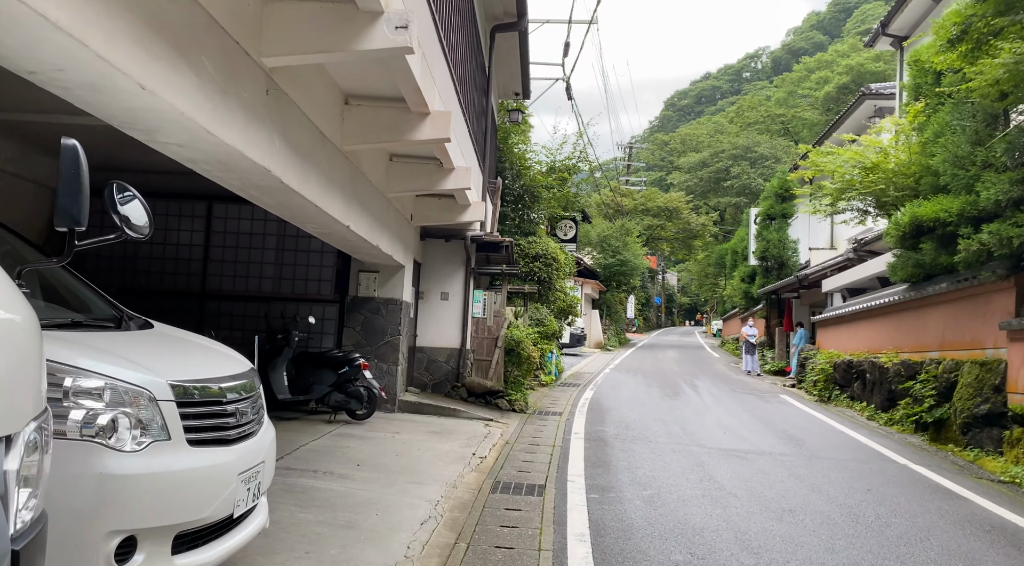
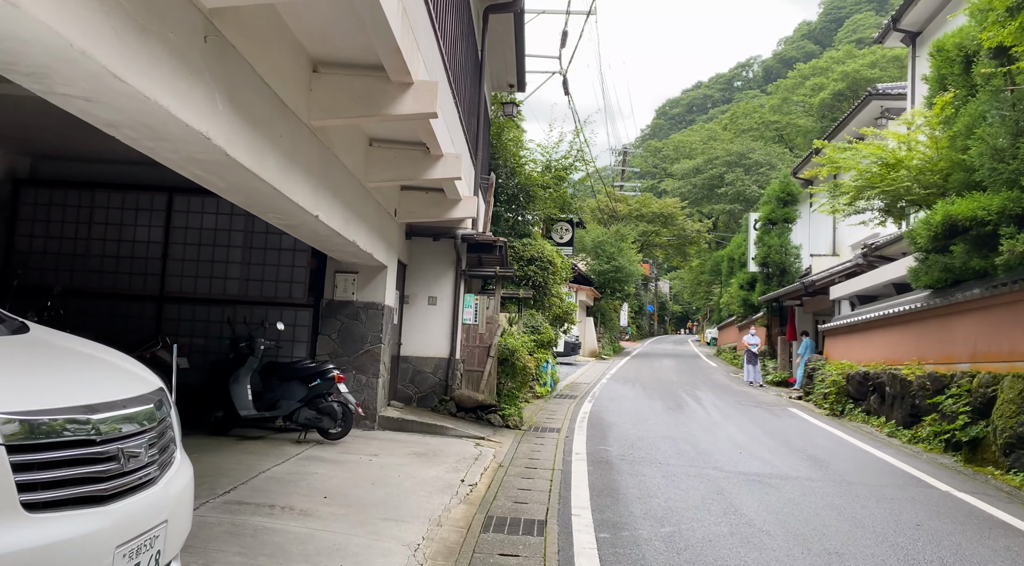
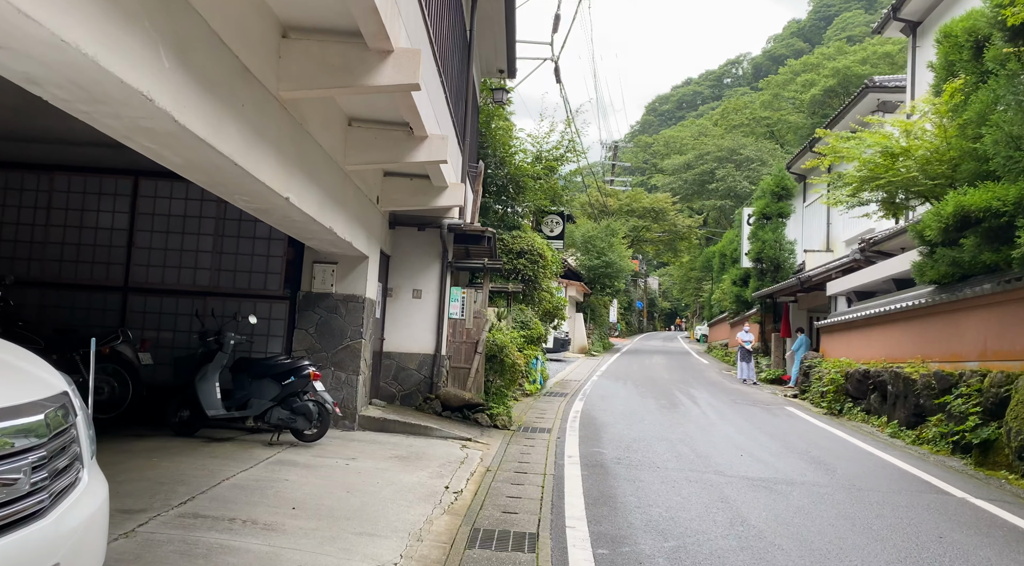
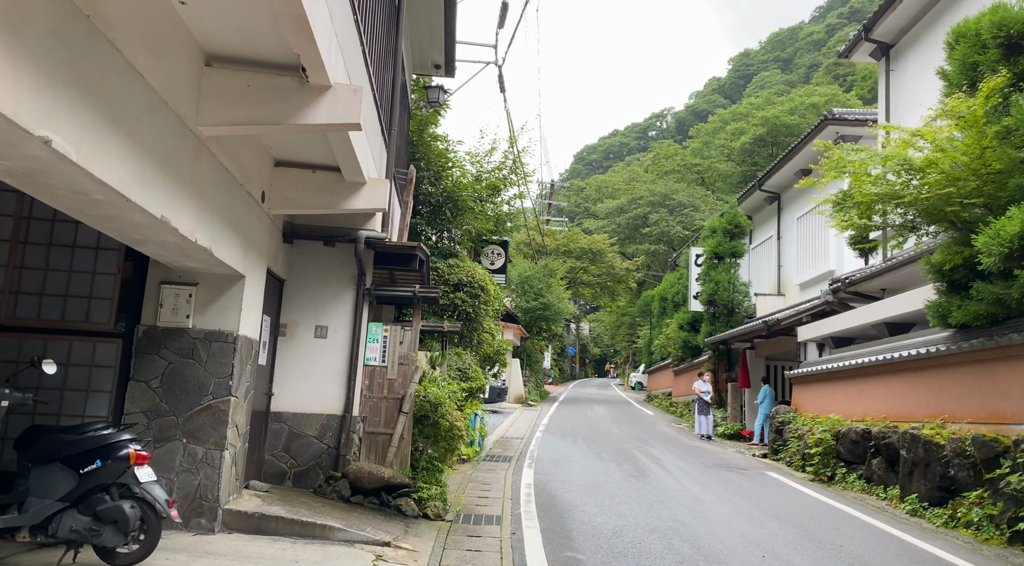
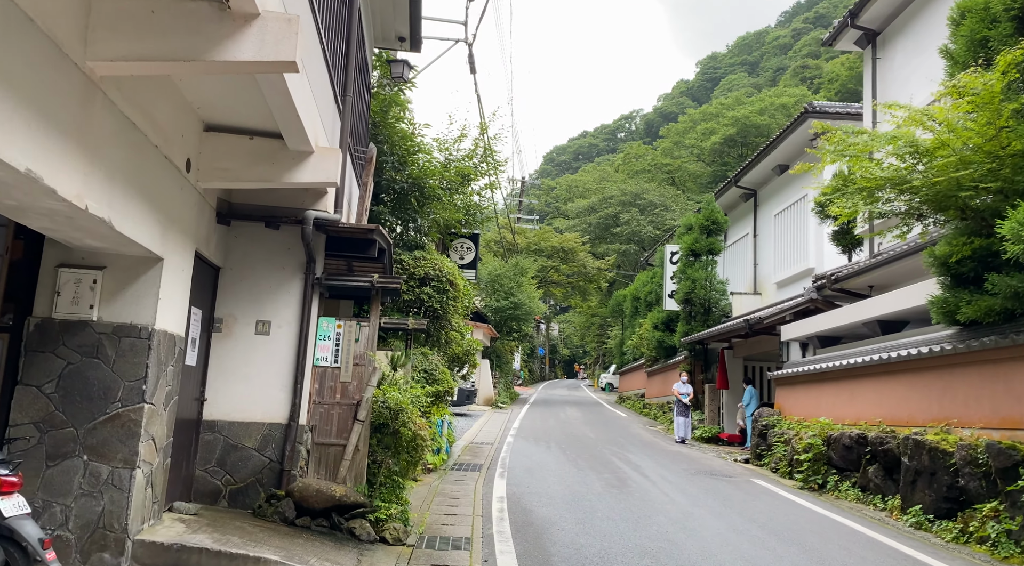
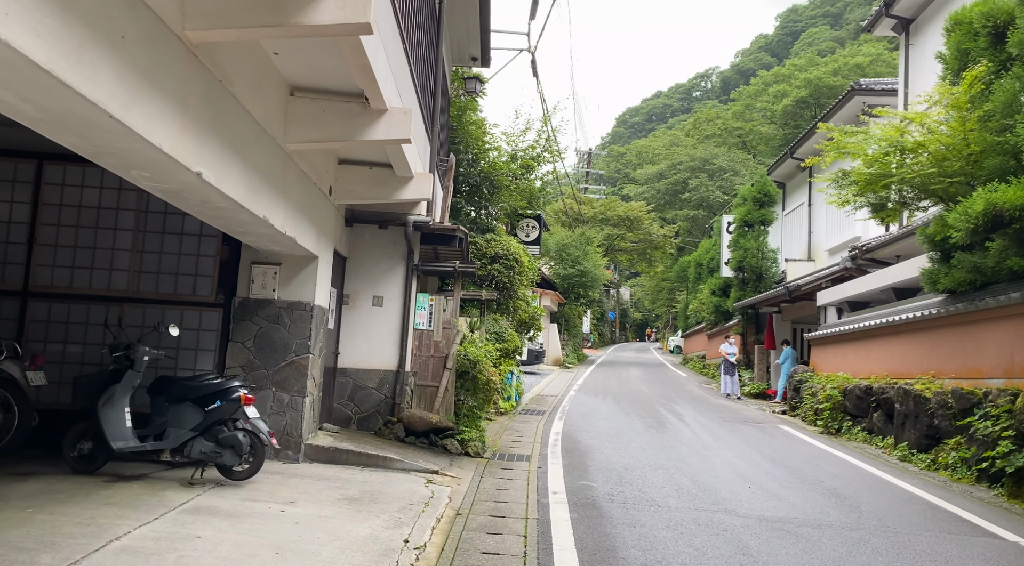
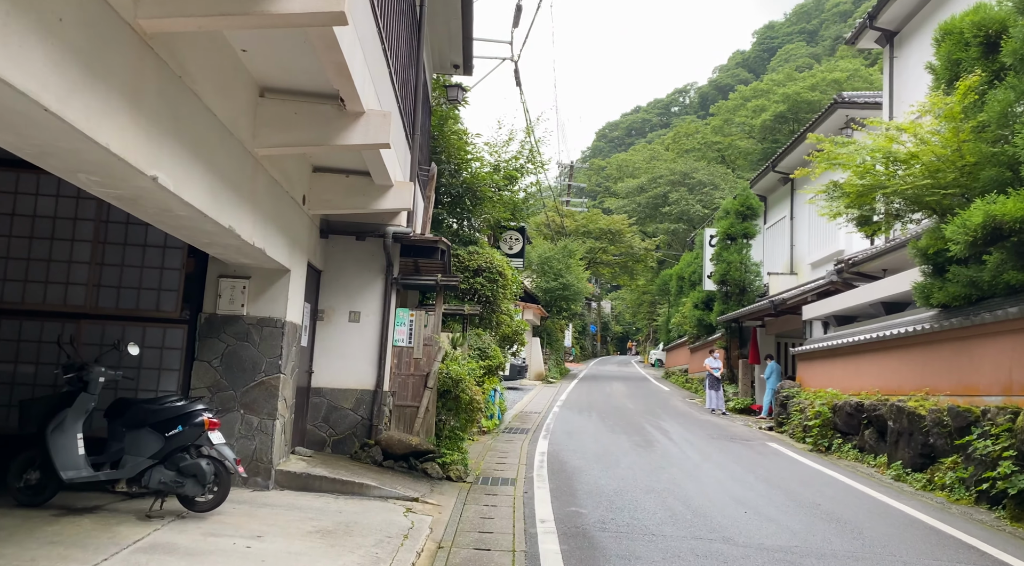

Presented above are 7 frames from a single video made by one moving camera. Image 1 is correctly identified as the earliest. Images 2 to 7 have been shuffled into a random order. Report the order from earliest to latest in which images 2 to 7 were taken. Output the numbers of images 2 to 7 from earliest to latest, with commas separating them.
2, 3, 6, 7, 4, 5
